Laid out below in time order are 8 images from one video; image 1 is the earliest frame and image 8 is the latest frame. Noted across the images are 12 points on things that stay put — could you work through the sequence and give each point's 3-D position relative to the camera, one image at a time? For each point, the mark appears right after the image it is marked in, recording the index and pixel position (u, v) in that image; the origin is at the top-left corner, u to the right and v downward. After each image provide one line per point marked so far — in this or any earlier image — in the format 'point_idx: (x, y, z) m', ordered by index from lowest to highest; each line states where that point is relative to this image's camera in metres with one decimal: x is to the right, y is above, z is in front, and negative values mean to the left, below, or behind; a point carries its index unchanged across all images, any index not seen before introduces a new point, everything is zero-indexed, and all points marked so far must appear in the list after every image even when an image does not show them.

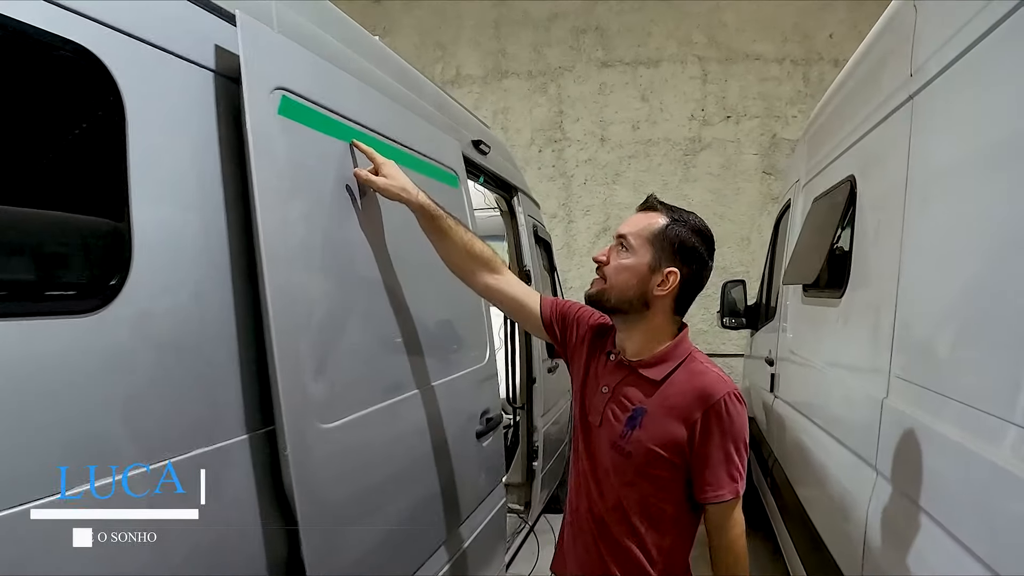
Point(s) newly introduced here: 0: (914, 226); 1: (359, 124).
0: (+1.0, +0.1, +1.6) m
1: (-0.4, +0.4, +1.6) m
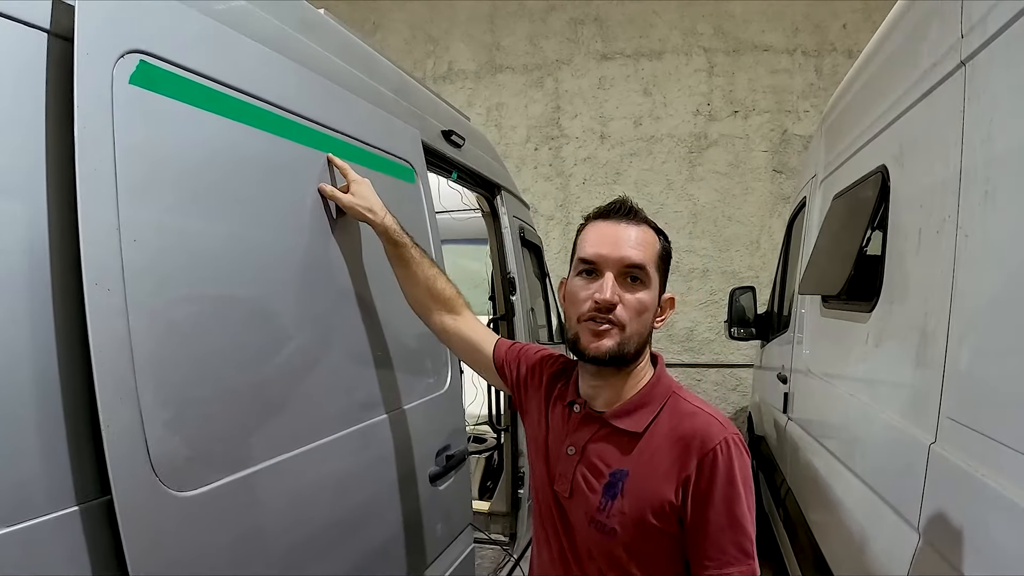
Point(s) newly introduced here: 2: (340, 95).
0: (+0.9, +0.1, +1.3) m
1: (-0.5, +0.4, +1.3) m
2: (-0.5, +0.5, +1.6) m
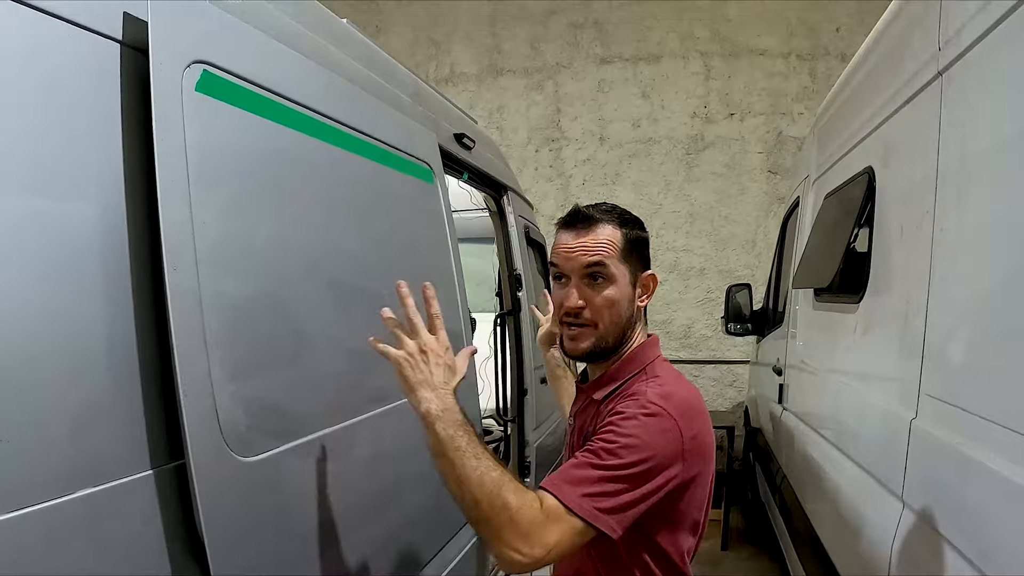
0: (+1.0, +0.1, +1.4) m
1: (-0.5, +0.4, +1.4) m
2: (-0.4, +0.5, +1.7) m
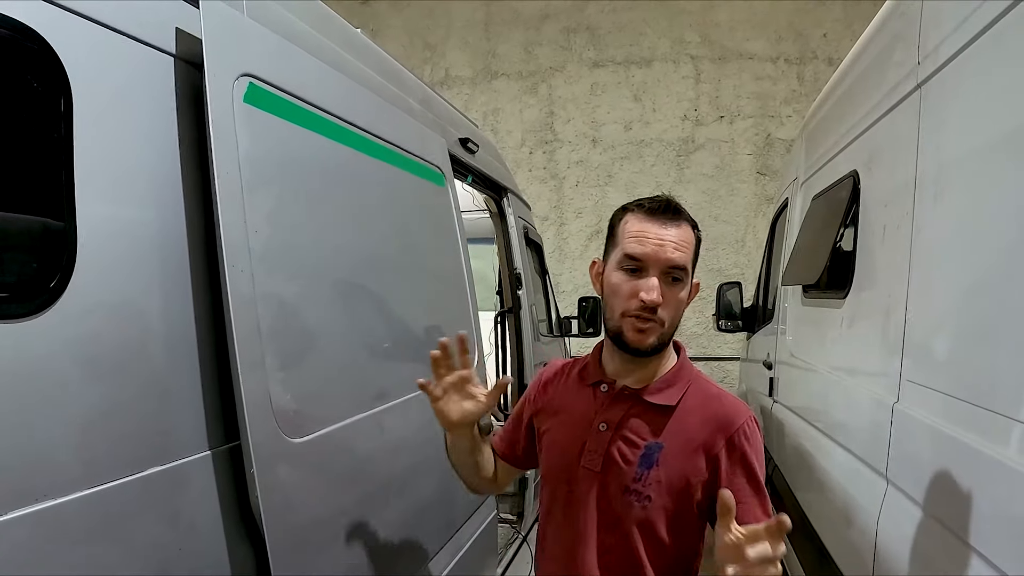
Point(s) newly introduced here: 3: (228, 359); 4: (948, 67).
0: (+1.0, +0.2, +1.6) m
1: (-0.4, +0.4, +1.5) m
2: (-0.4, +0.5, +1.8) m
3: (-0.5, -0.1, +1.3) m
4: (+1.0, +0.5, +1.5) m
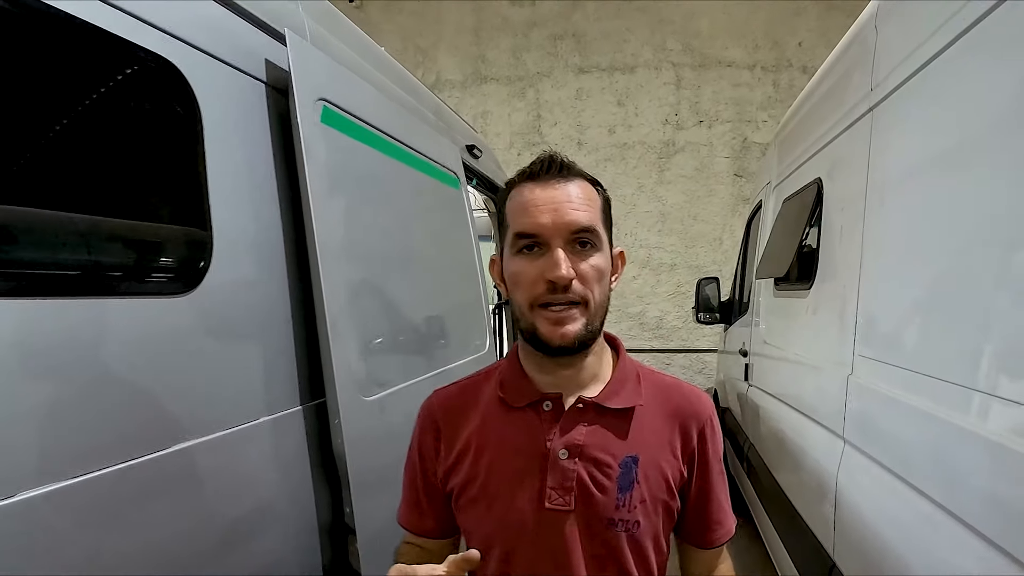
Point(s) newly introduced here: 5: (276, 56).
0: (+1.1, +0.2, +1.9) m
1: (-0.4, +0.4, +1.8) m
2: (-0.4, +0.5, +2.0) m
3: (-0.4, -0.1, +1.5) m
4: (+1.1, +0.6, +1.8) m
5: (-0.5, +0.6, +1.5) m
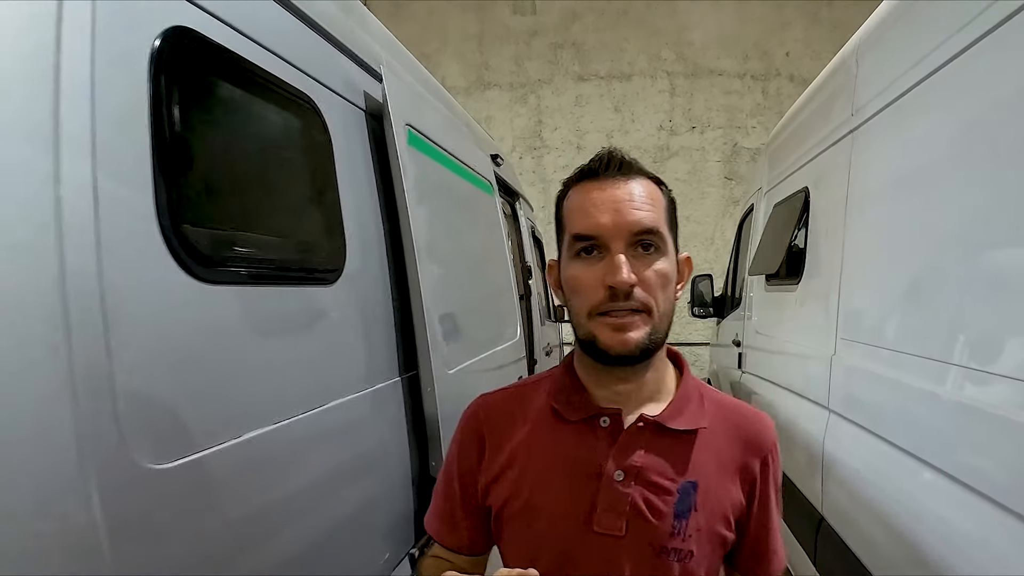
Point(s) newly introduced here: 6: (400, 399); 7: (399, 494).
0: (+1.2, +0.2, +2.2) m
1: (-0.2, +0.5, +2.1) m
2: (-0.2, +0.6, +2.4) m
3: (-0.3, -0.1, +1.8) m
4: (+1.2, +0.6, +2.2) m
5: (-0.4, +0.6, +1.8) m
6: (-0.3, -0.3, +1.7) m
7: (-0.3, -0.6, +1.7) m
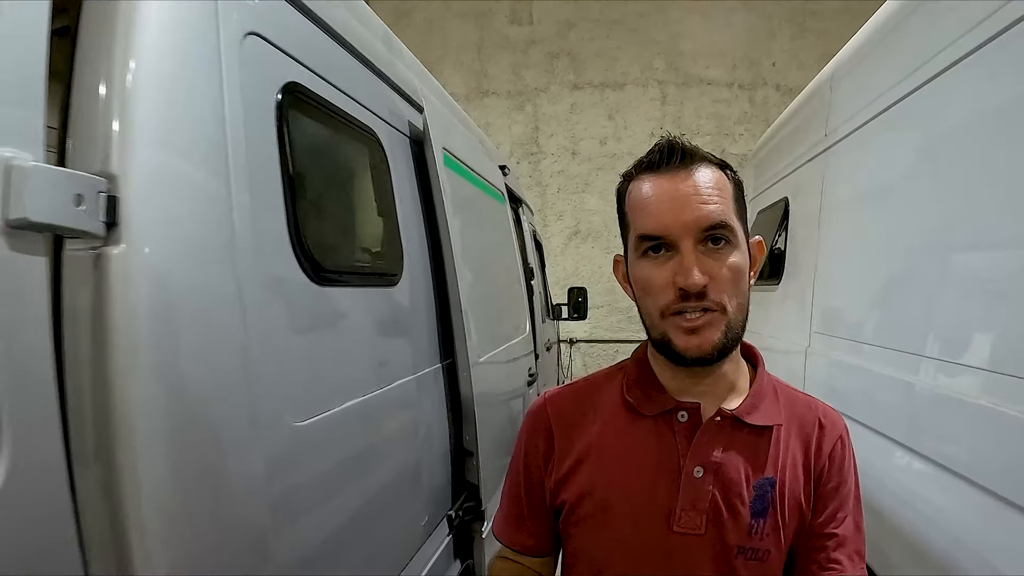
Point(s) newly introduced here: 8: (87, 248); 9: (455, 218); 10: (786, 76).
0: (+1.2, +0.2, +2.5) m
1: (-0.2, +0.5, +2.4) m
2: (-0.2, +0.6, +2.6) m
3: (-0.2, -0.1, +2.1) m
4: (+1.3, +0.6, +2.5) m
5: (-0.3, +0.6, +2.1) m
6: (-0.2, -0.3, +2.0) m
7: (-0.2, -0.6, +2.0) m
8: (-0.6, +0.1, +0.9) m
9: (-0.2, +0.2, +2.1) m
10: (+2.9, +2.3, +6.8) m
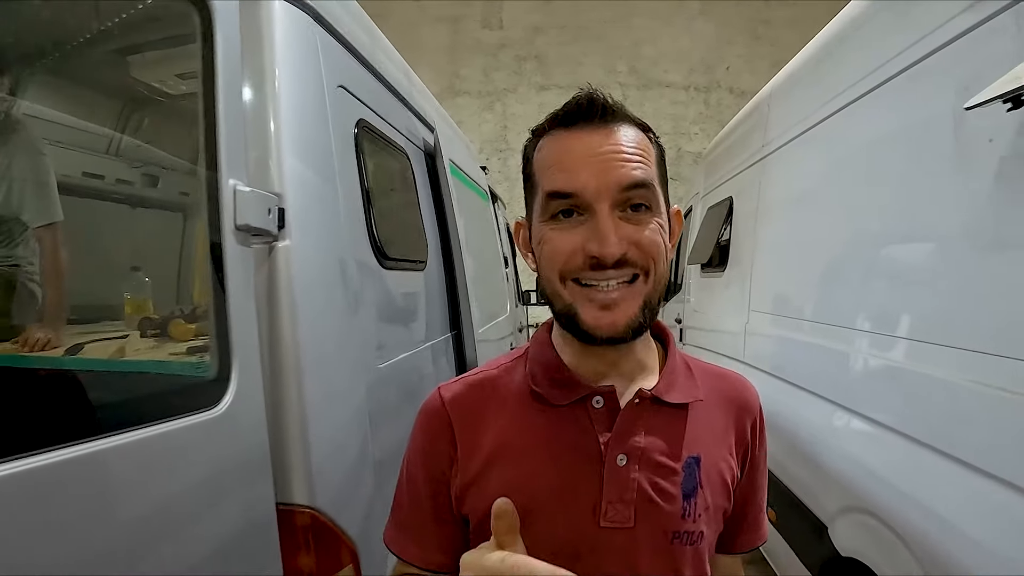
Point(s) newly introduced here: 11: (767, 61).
0: (+1.2, +0.3, +3.1) m
1: (-0.2, +0.5, +2.8) m
2: (-0.2, +0.6, +3.1) m
3: (-0.3, 0.0, +2.6) m
4: (+1.2, +0.6, +3.0) m
5: (-0.4, +0.6, +2.5) m
6: (-0.2, -0.2, +2.5) m
7: (-0.2, -0.5, +2.4) m
8: (-0.5, +0.1, +1.3) m
9: (-0.2, +0.3, +2.5) m
10: (+2.6, +2.4, +7.5) m
11: (+2.9, +2.7, +7.4) m
